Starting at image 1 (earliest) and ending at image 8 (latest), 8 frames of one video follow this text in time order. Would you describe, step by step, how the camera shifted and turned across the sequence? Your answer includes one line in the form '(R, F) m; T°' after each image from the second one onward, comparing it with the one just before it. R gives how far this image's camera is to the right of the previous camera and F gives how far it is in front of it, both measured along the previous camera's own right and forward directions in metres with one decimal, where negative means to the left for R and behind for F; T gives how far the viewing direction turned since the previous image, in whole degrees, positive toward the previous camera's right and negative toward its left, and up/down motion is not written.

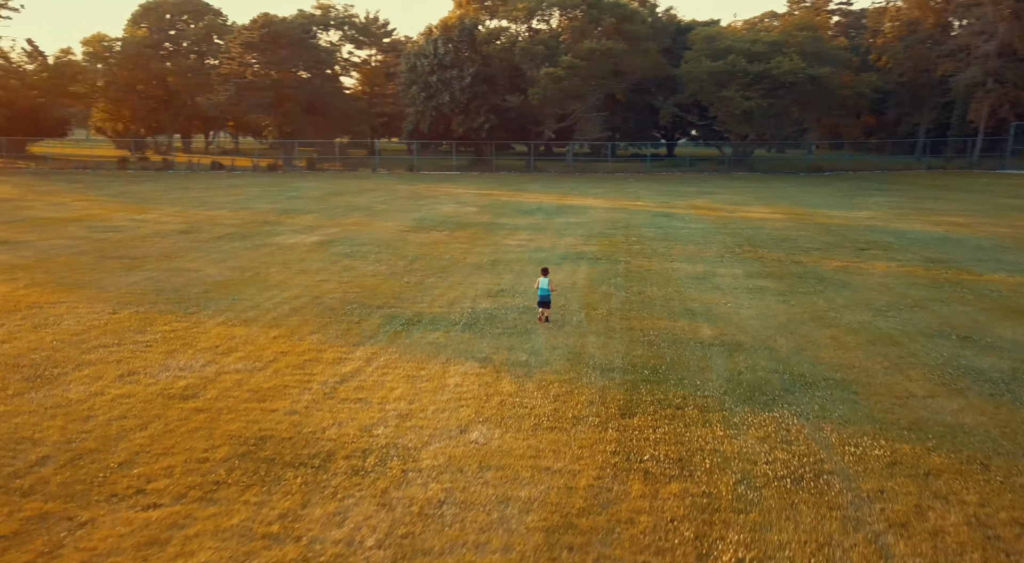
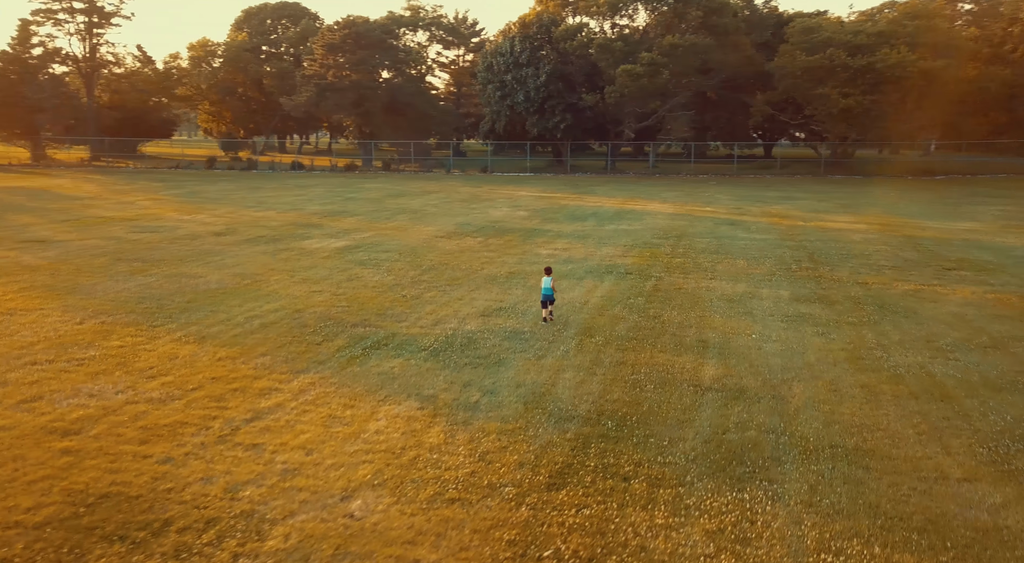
(+1.1, +1.0) m; -7°
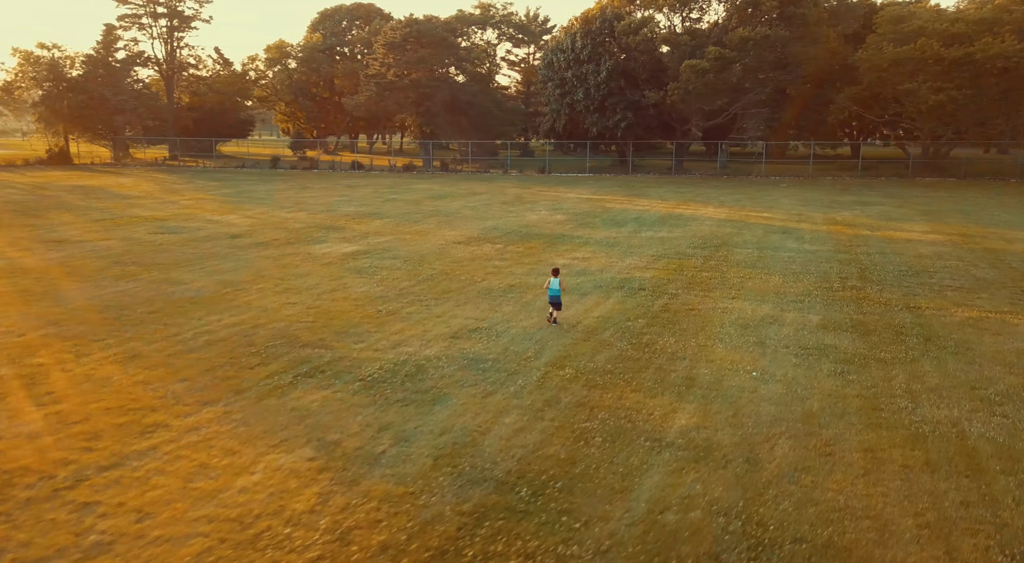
(+1.1, +1.0) m; -6°
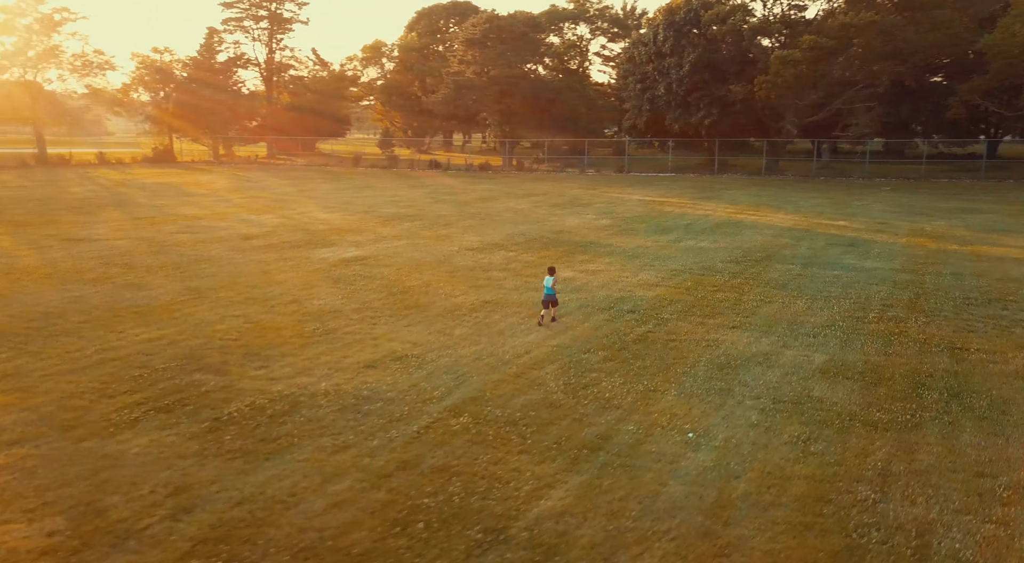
(+1.7, +1.2) m; -8°
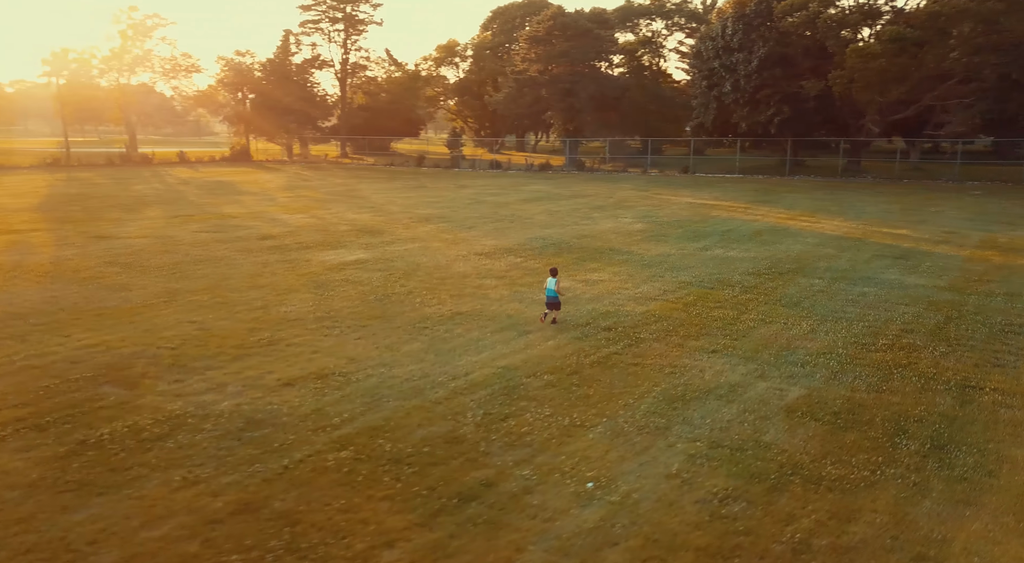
(+1.3, +0.7) m; -6°
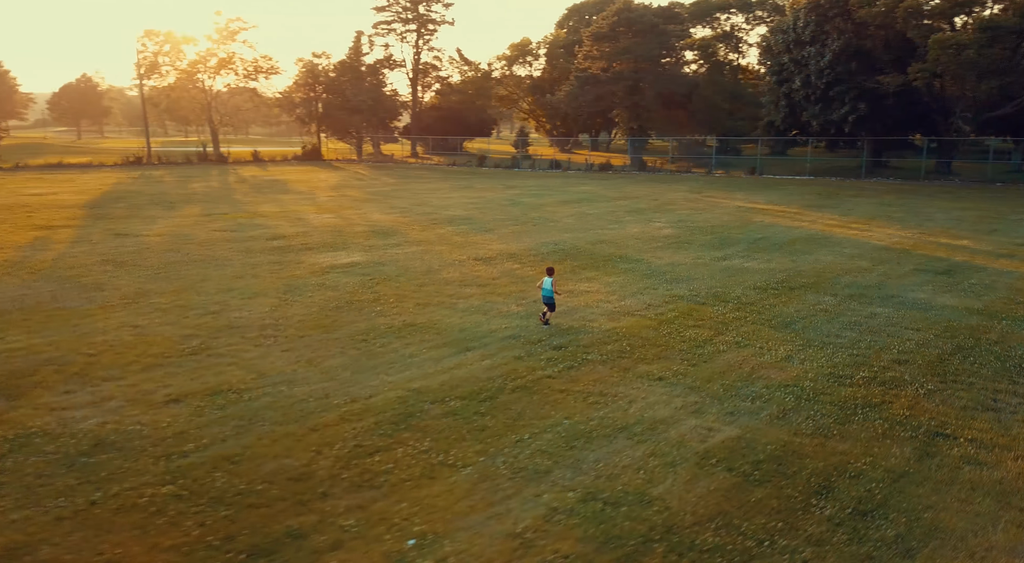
(+1.5, +0.7) m; -6°
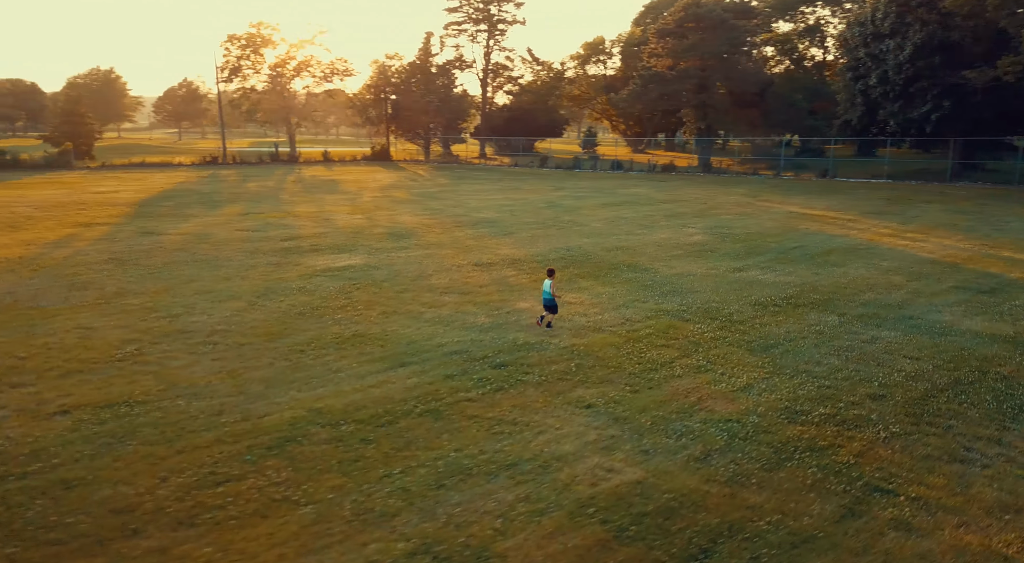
(+1.4, +0.6) m; -6°
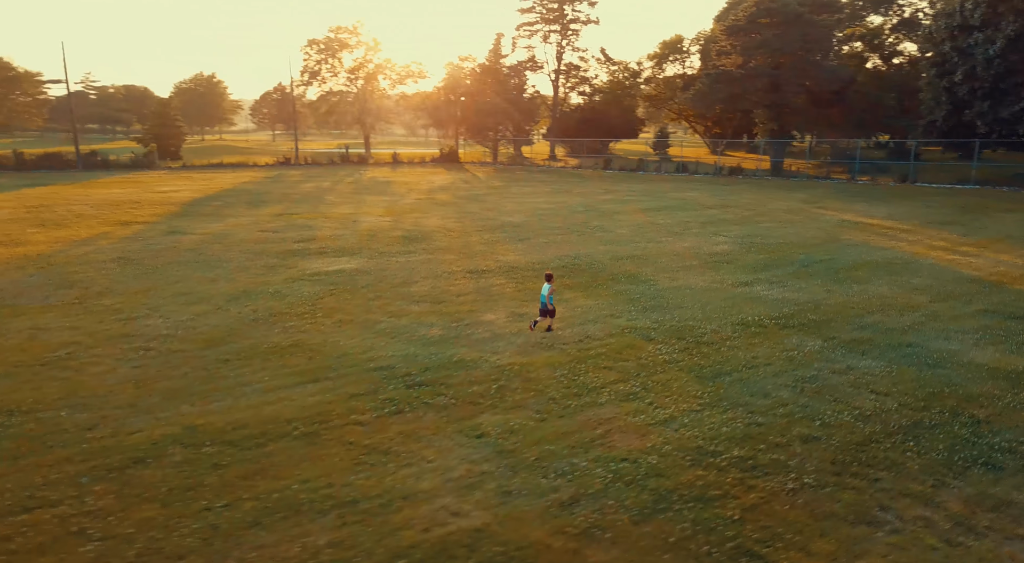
(+1.5, +0.6) m; -7°
